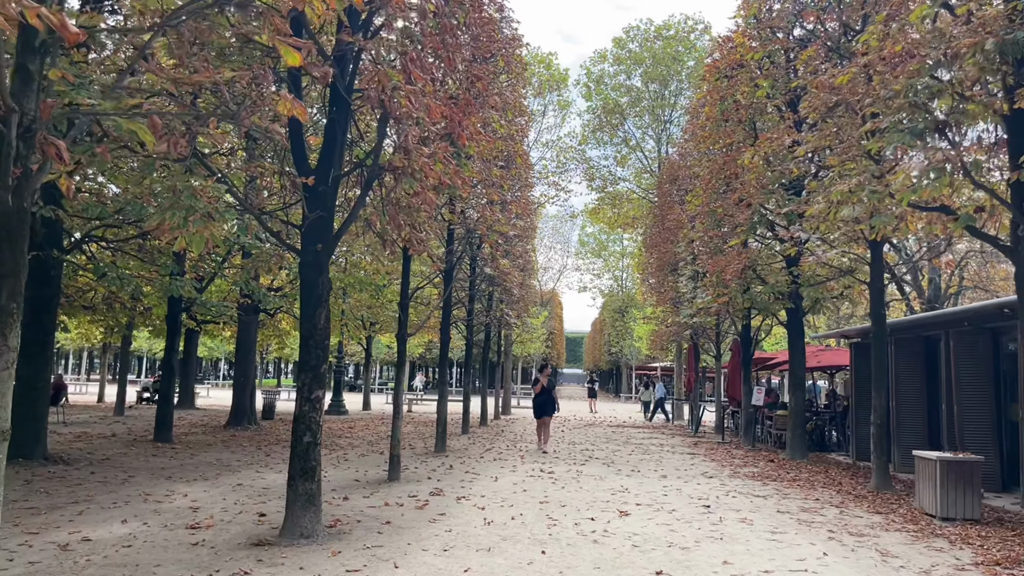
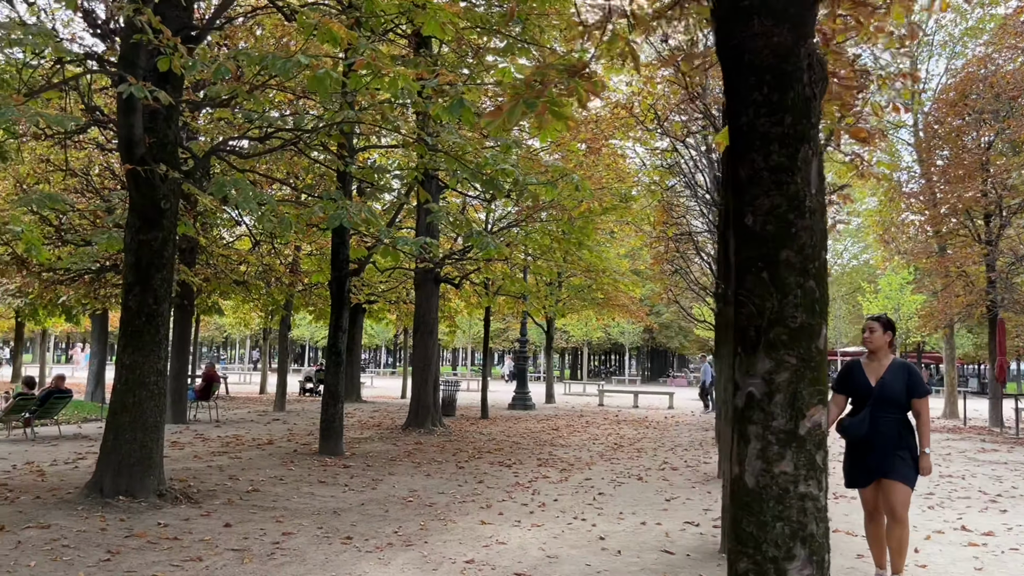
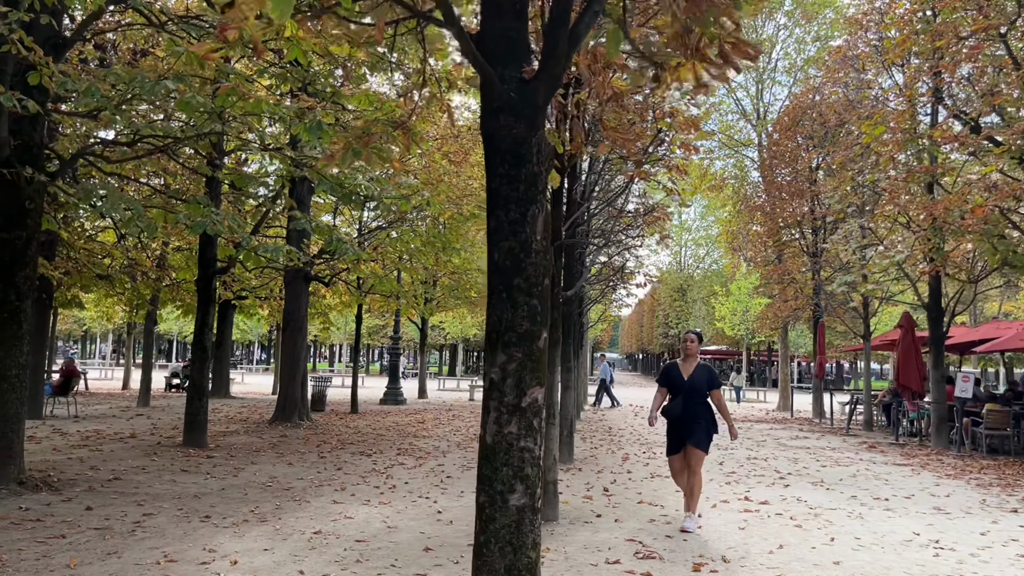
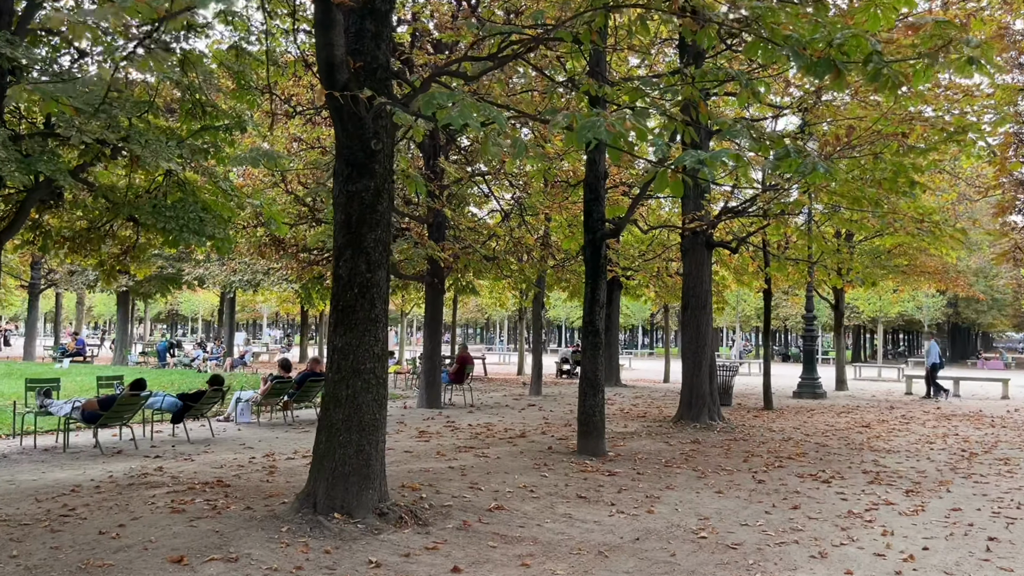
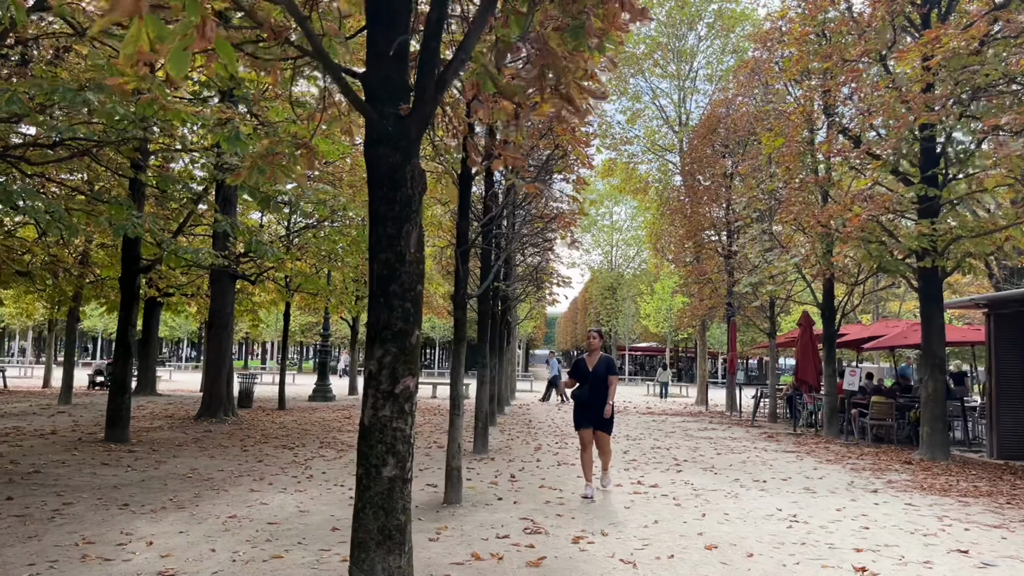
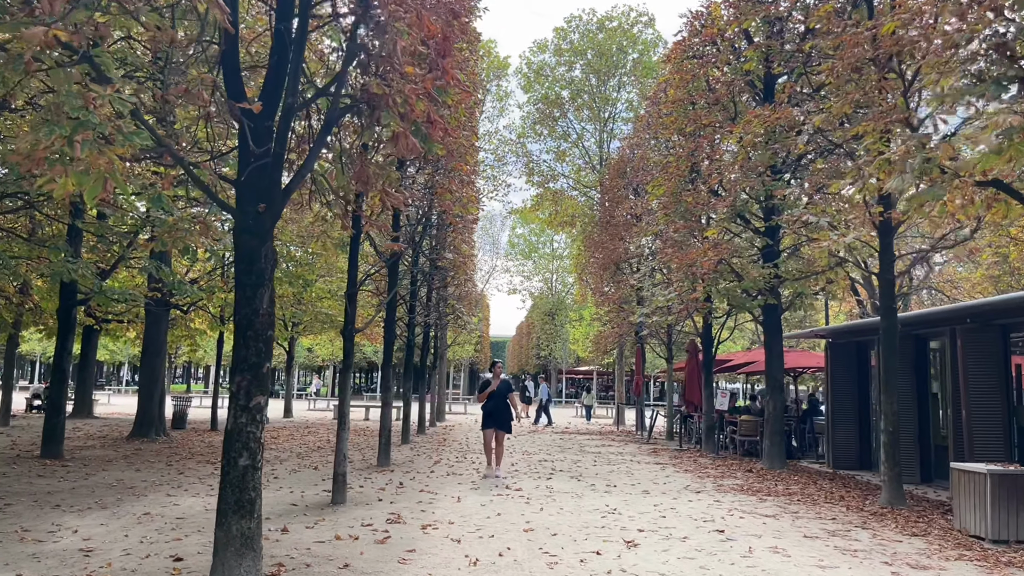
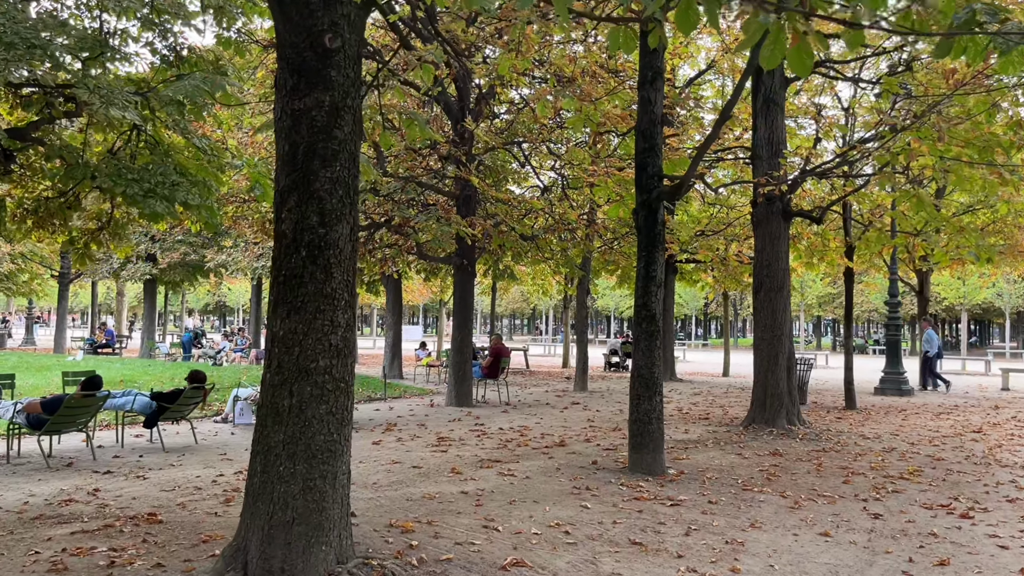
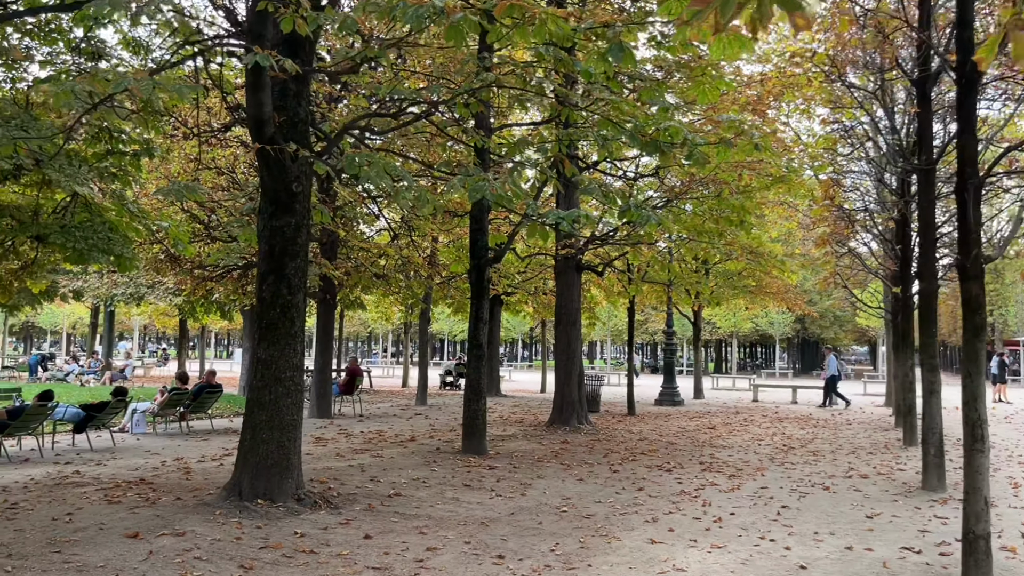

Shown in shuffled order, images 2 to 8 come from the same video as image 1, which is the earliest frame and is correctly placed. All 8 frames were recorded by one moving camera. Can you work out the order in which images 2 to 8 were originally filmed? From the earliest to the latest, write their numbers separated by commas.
6, 5, 3, 2, 8, 4, 7
